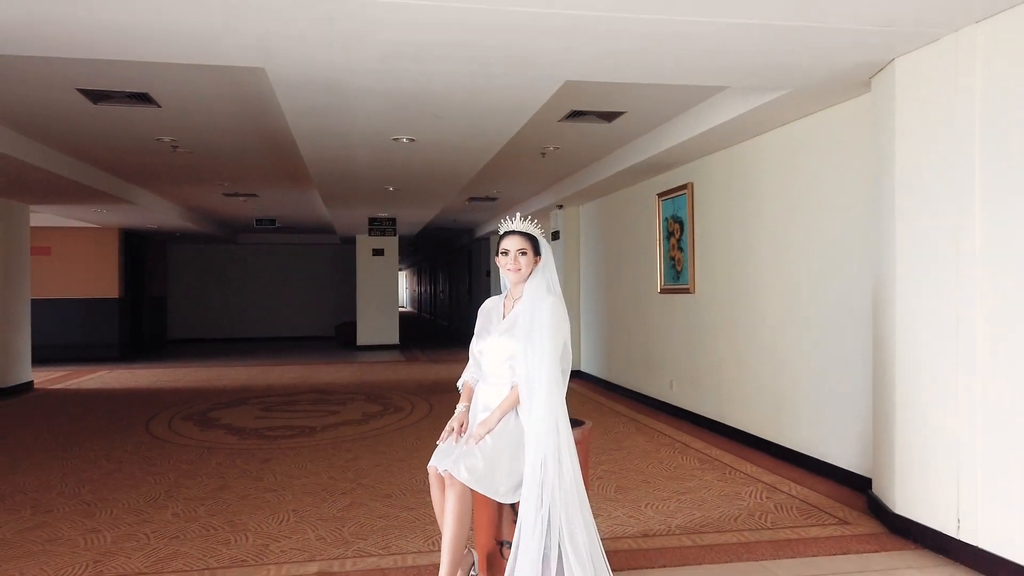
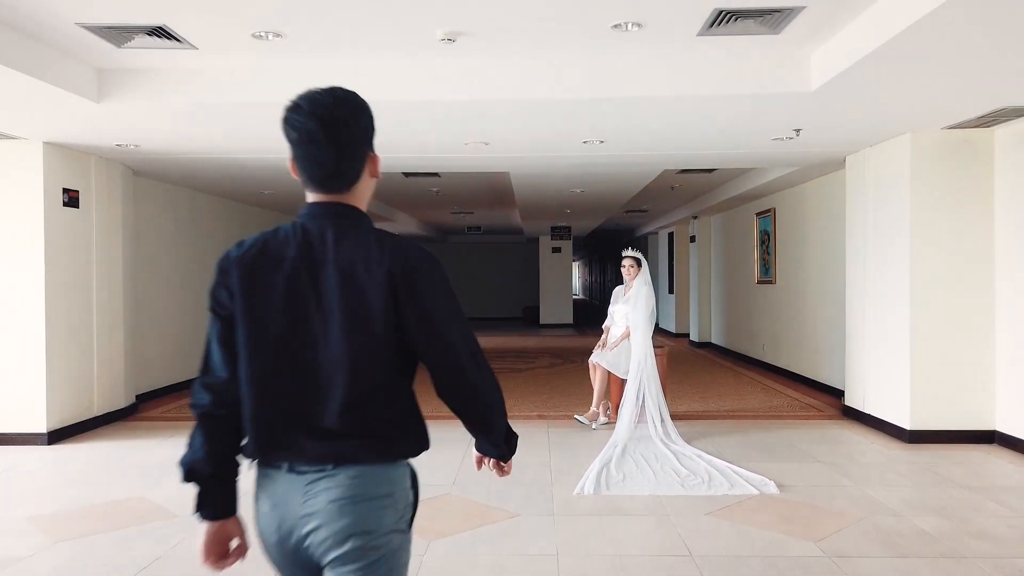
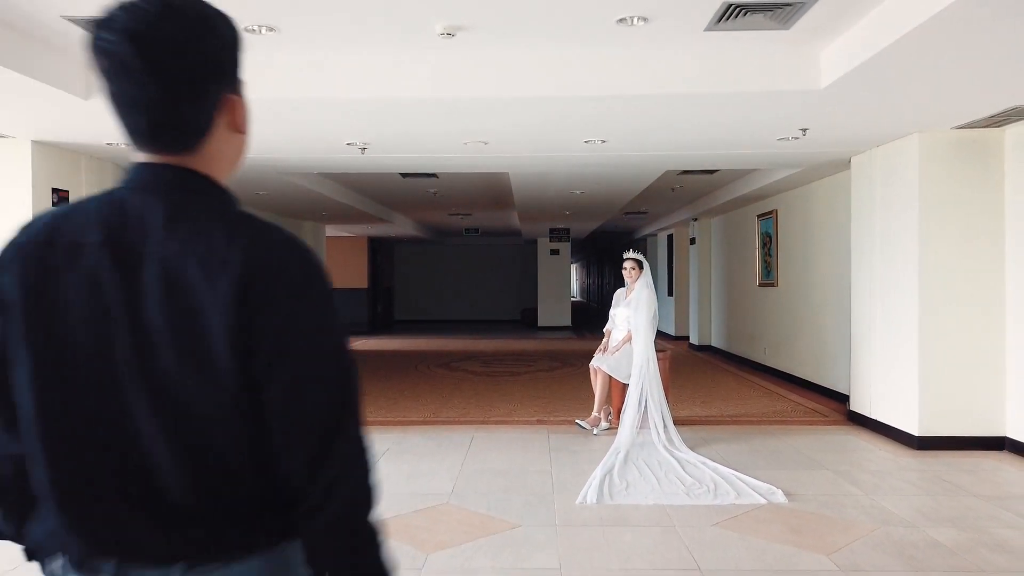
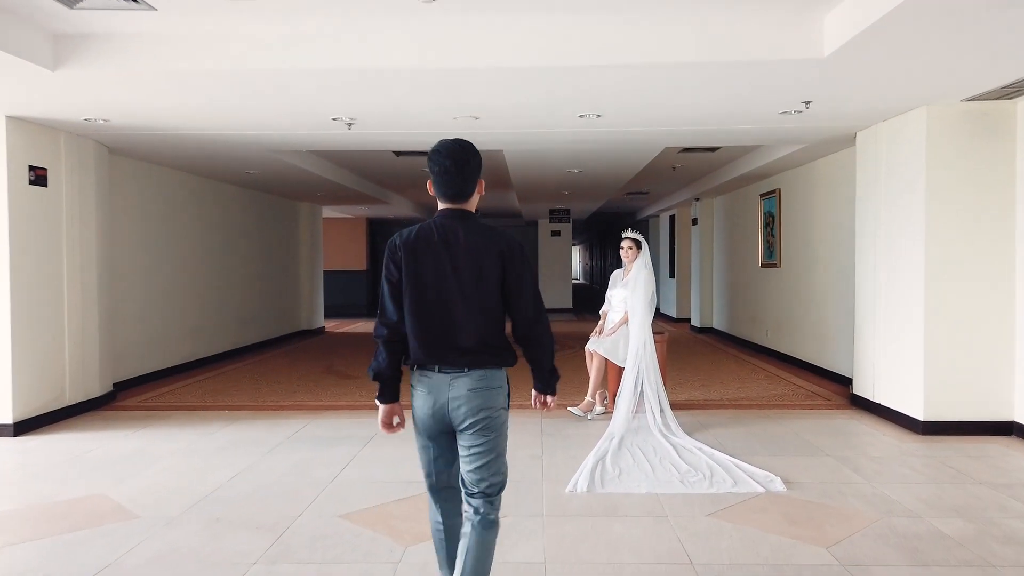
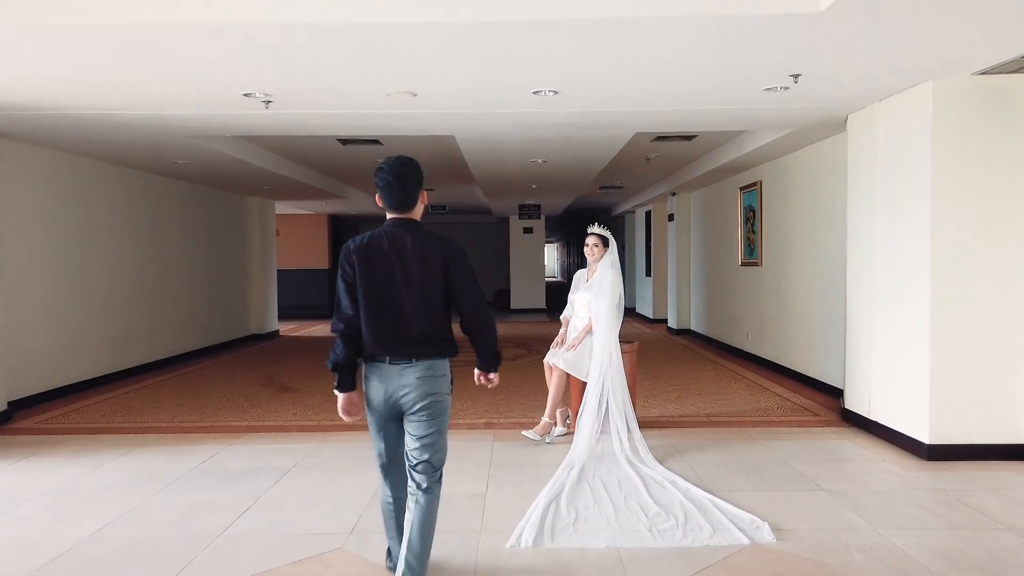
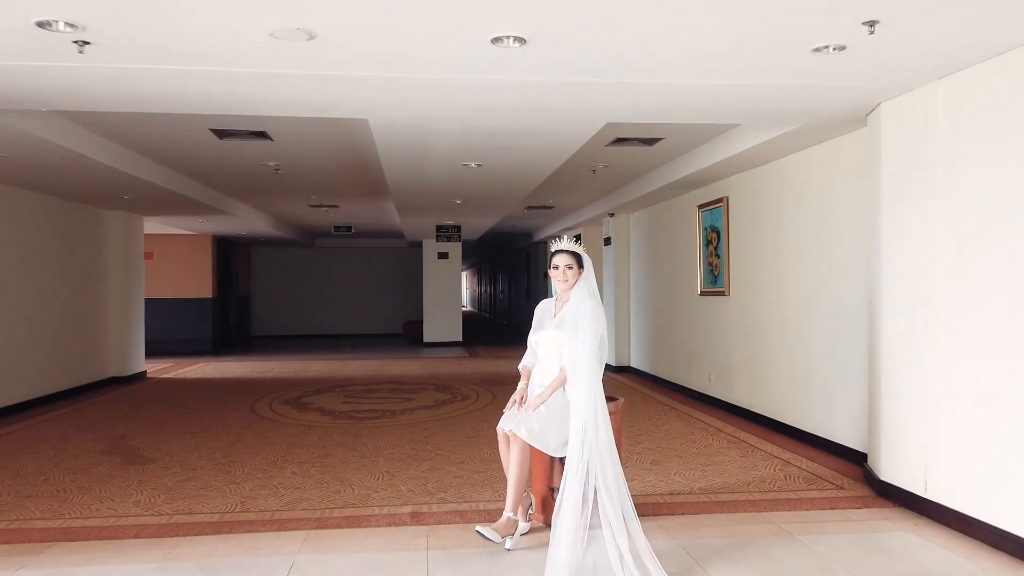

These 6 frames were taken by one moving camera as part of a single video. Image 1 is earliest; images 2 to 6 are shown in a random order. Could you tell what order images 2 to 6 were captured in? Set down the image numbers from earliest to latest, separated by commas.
6, 3, 2, 4, 5
